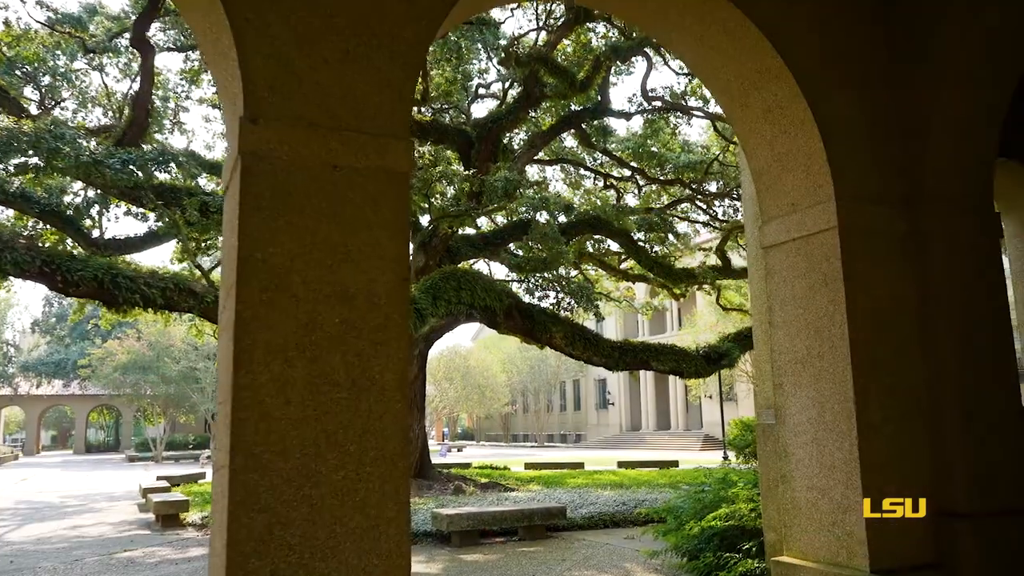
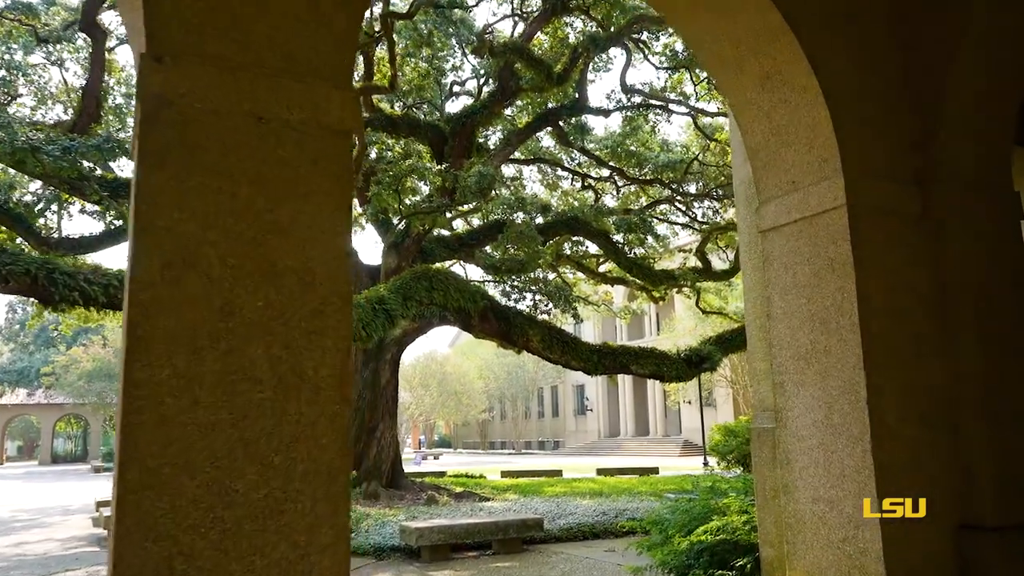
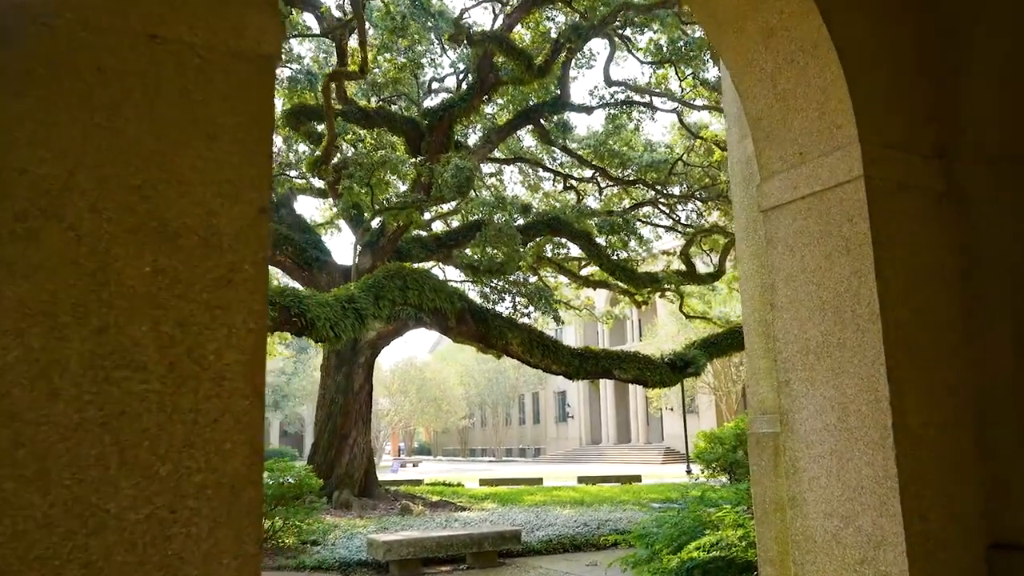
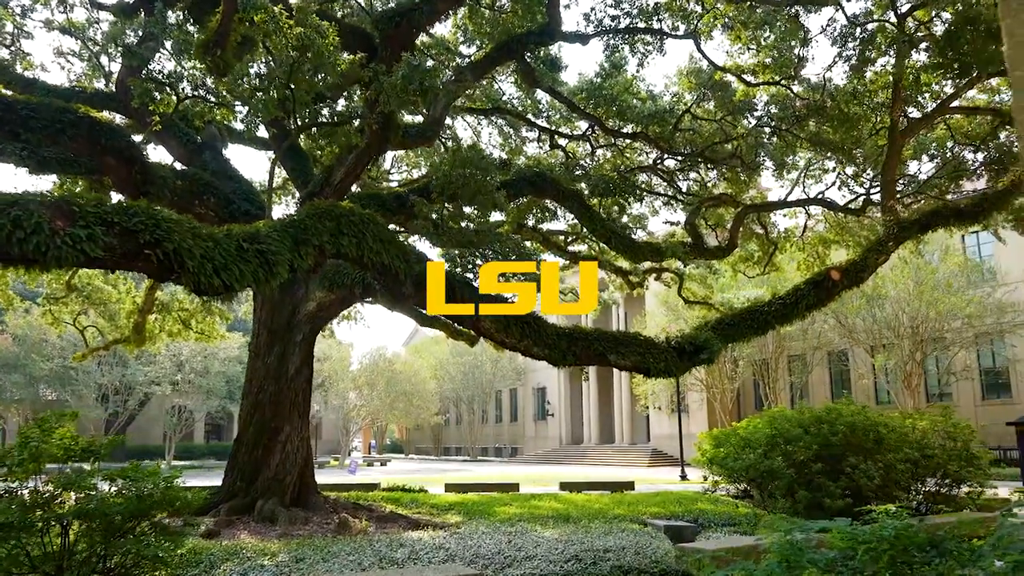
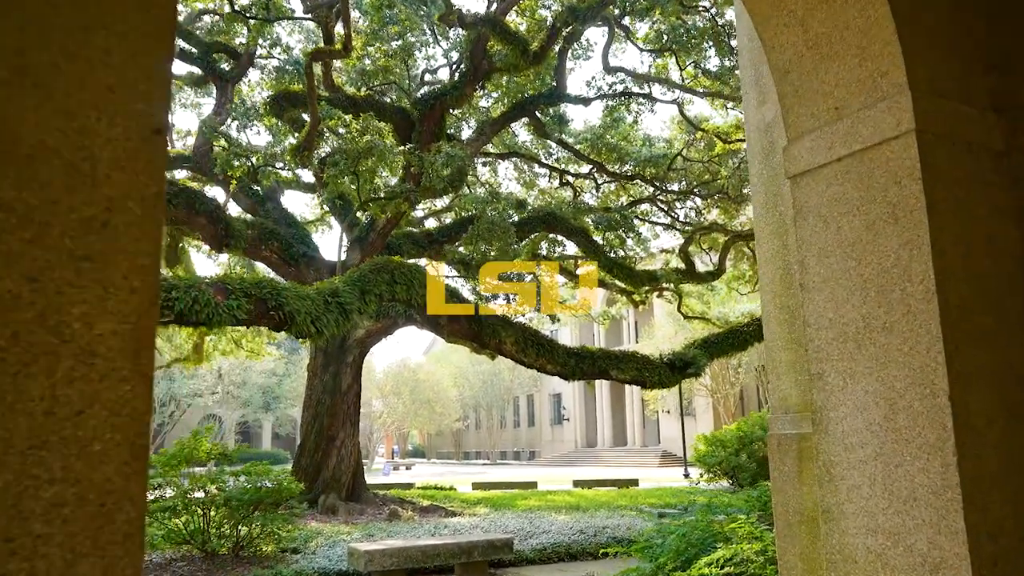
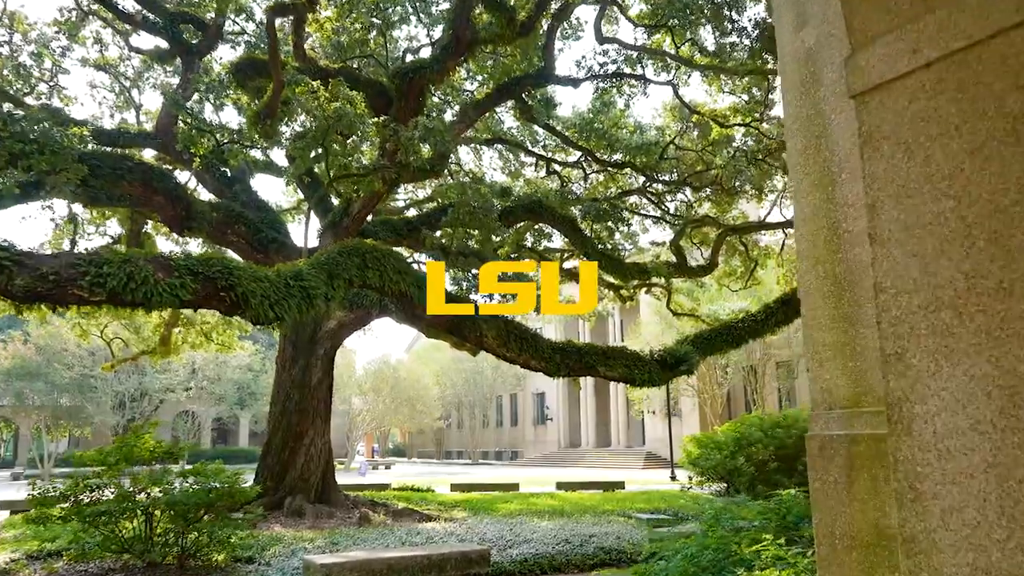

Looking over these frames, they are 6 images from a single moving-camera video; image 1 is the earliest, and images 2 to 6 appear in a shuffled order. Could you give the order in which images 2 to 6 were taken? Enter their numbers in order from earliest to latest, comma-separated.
2, 3, 5, 6, 4
